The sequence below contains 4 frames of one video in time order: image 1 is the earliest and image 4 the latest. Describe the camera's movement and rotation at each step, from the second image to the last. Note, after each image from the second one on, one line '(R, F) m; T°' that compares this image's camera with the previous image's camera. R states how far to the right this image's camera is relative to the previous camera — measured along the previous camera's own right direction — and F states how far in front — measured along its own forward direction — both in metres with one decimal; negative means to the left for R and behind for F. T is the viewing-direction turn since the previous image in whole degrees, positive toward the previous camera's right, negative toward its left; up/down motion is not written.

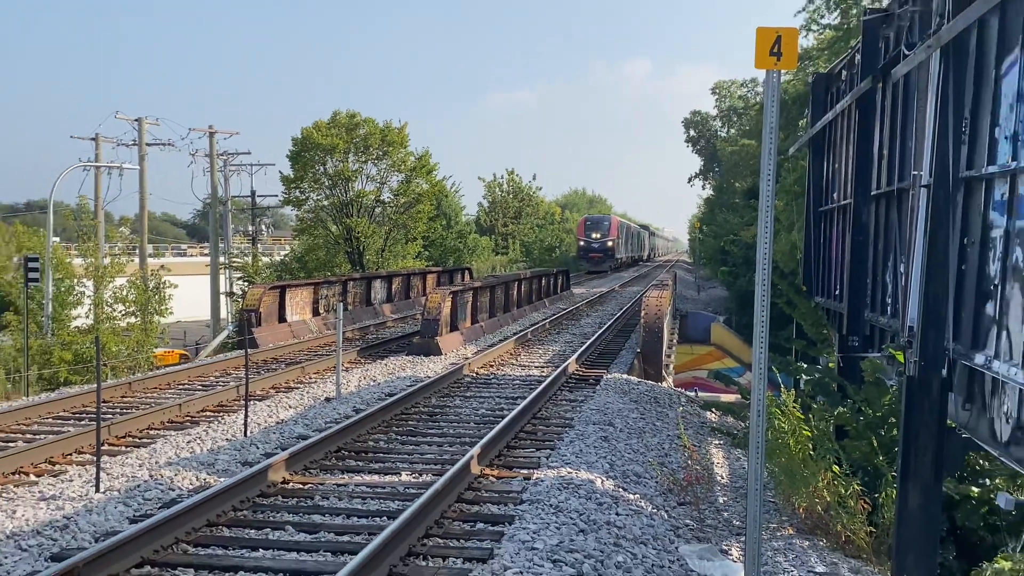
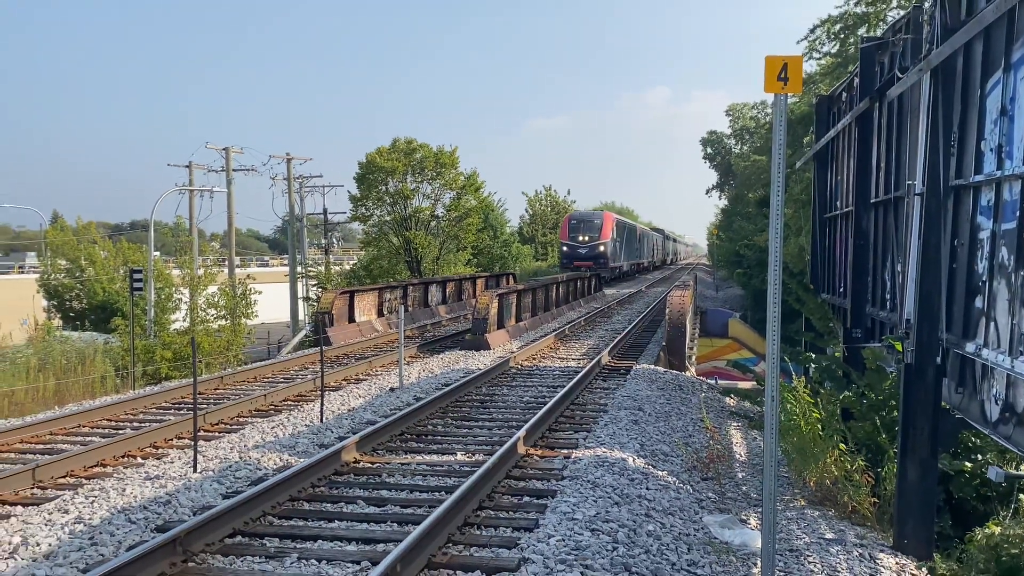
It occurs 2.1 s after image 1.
(-0.1, -1.0) m; -2°
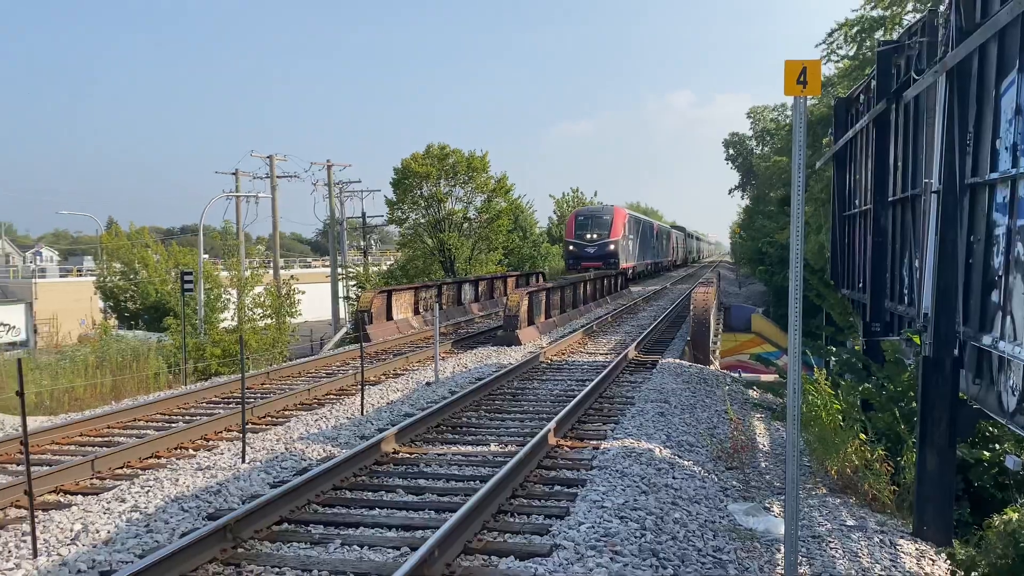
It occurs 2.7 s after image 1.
(0.0, -0.4) m; -2°
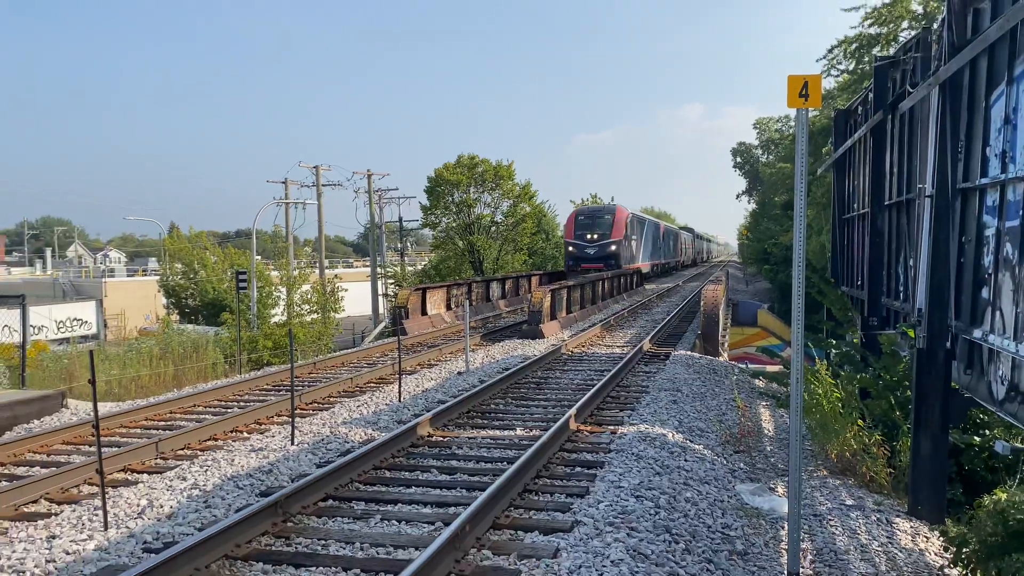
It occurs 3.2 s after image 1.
(+0.1, -0.8) m; -2°
